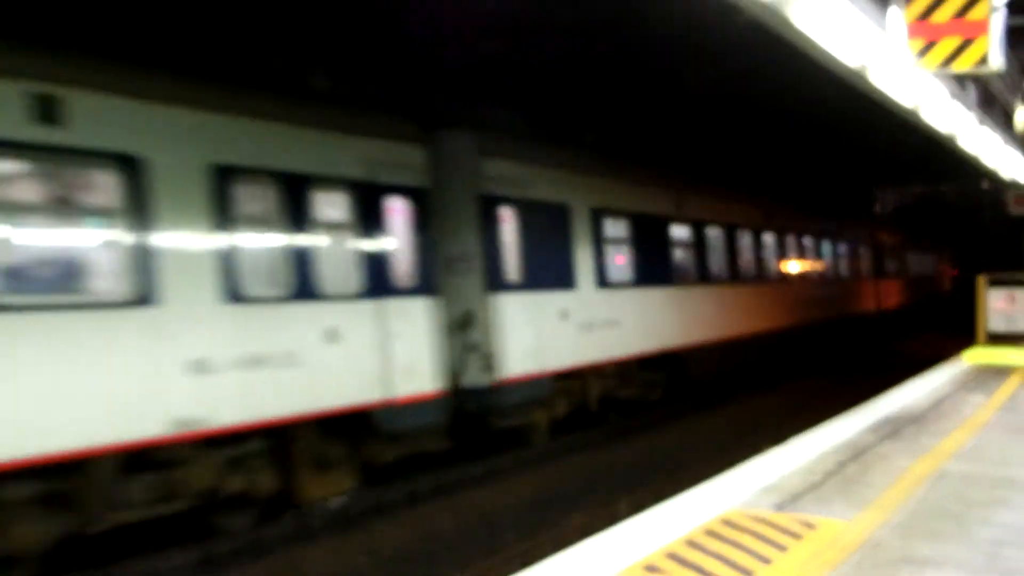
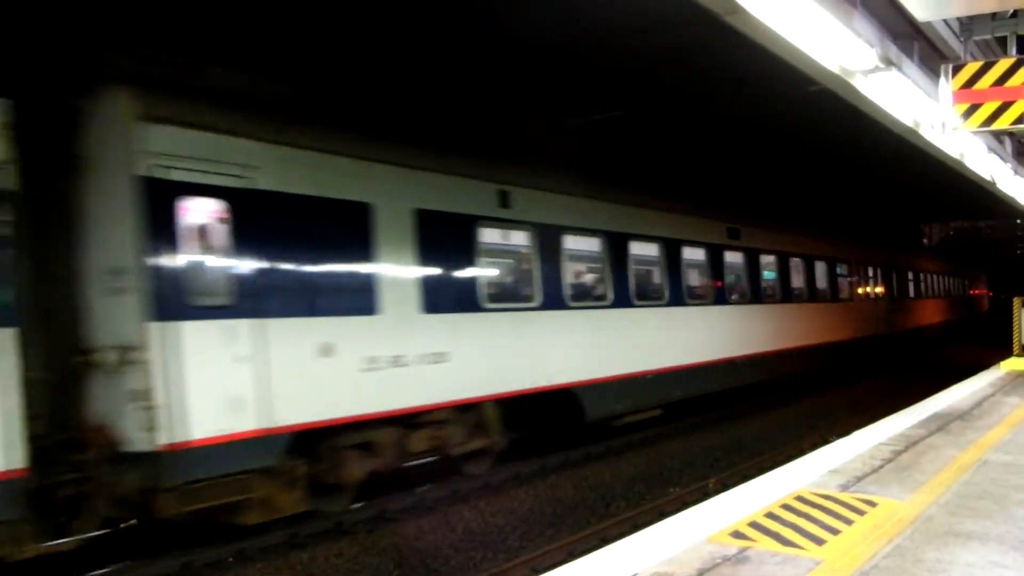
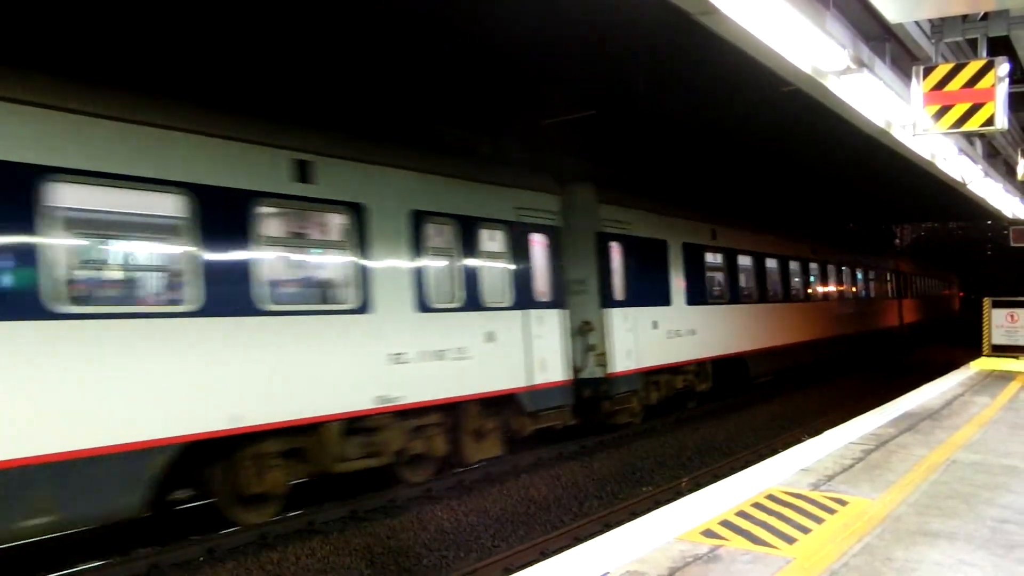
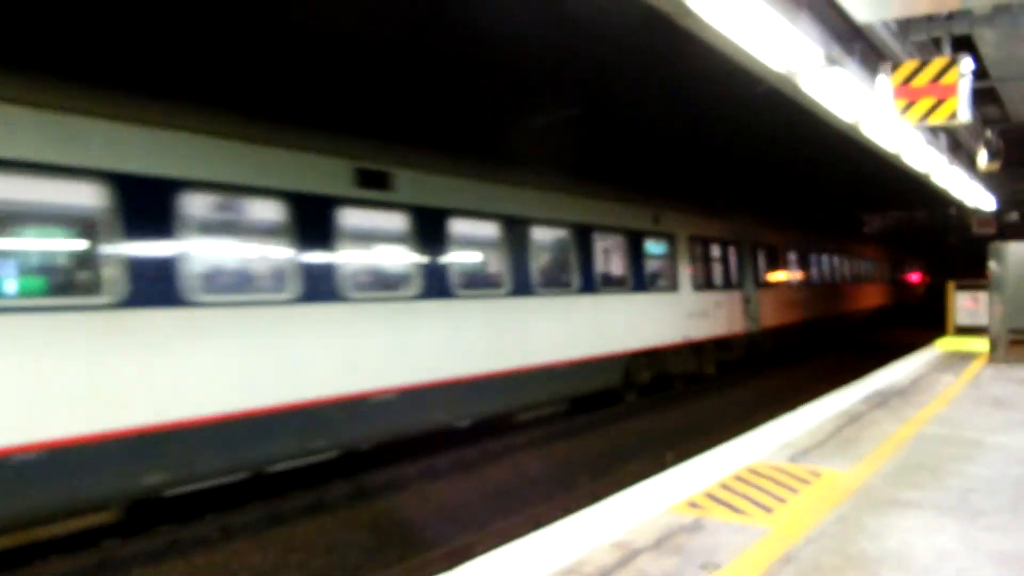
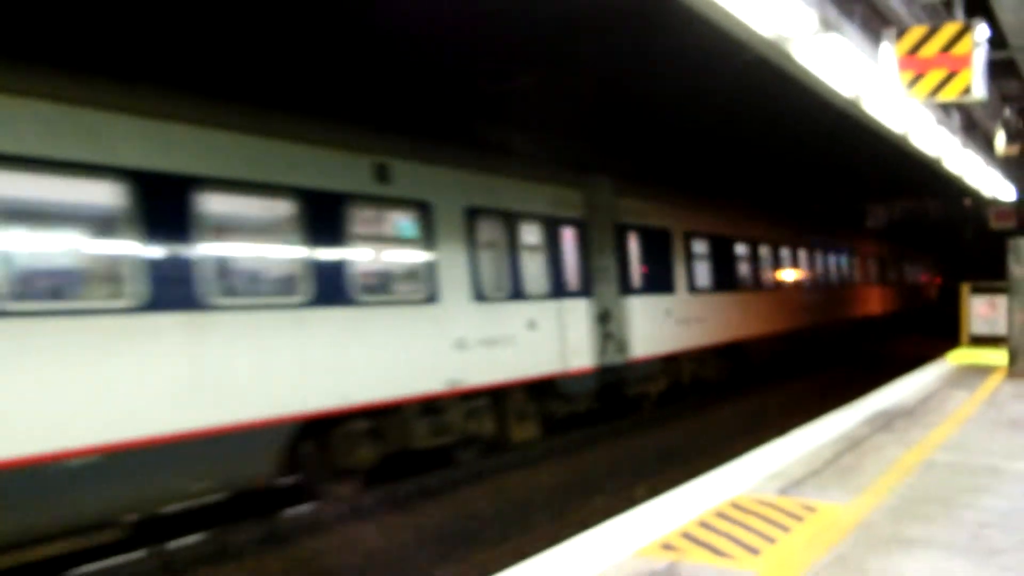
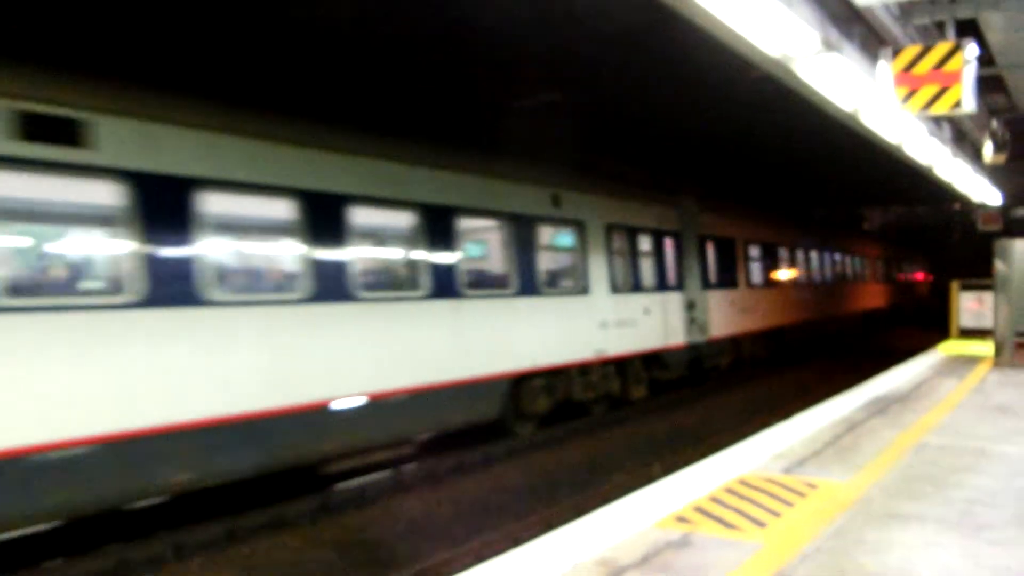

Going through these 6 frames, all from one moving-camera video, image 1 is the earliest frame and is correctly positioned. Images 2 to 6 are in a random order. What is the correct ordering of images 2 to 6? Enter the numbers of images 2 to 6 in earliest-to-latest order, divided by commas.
5, 6, 4, 2, 3
